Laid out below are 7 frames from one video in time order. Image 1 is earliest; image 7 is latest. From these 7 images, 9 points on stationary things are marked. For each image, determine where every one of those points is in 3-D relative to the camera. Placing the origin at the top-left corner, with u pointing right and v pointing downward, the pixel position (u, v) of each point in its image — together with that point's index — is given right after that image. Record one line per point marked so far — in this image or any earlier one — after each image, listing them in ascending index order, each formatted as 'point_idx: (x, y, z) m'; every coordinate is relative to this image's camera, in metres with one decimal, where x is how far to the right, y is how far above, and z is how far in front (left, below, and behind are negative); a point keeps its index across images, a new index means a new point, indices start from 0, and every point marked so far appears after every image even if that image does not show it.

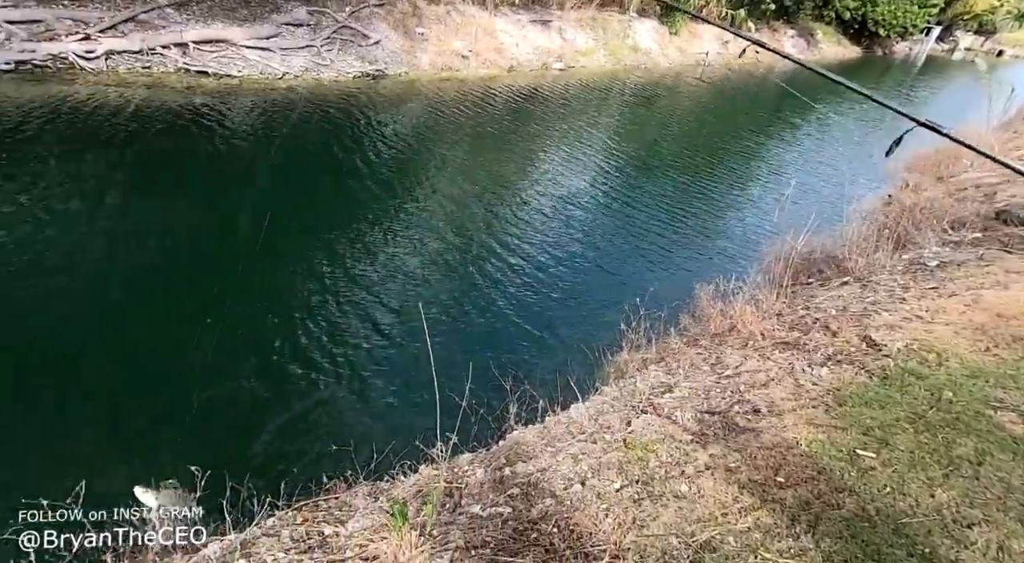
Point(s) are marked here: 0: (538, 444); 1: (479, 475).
0: (+0.4, -2.1, +11.0) m
1: (-0.4, -2.3, +10.5) m
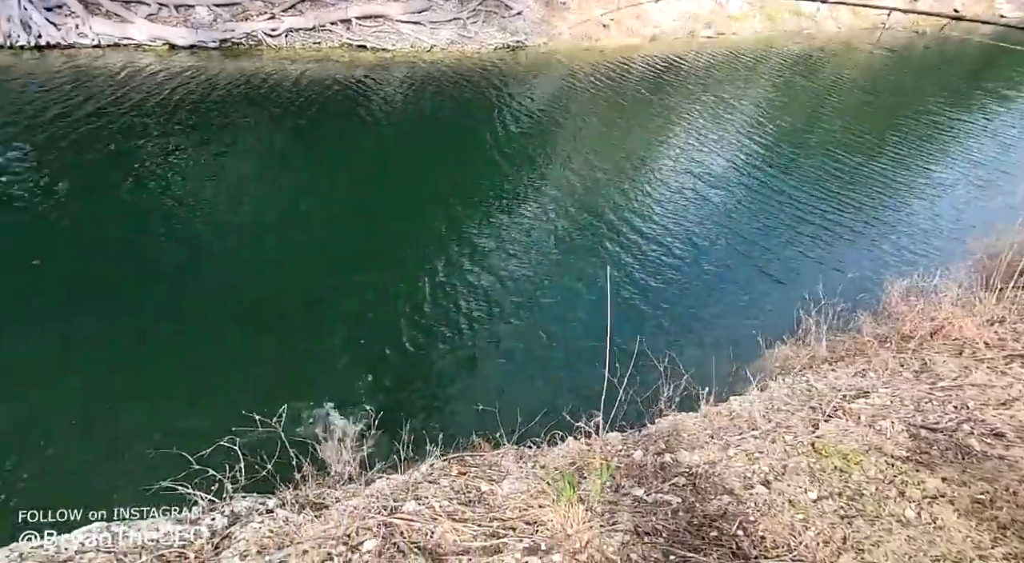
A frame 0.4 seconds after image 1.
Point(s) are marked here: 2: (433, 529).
0: (+2.2, -1.8, +10.3) m
1: (+1.4, -2.0, +9.9) m
2: (-0.7, -2.5, +8.7) m
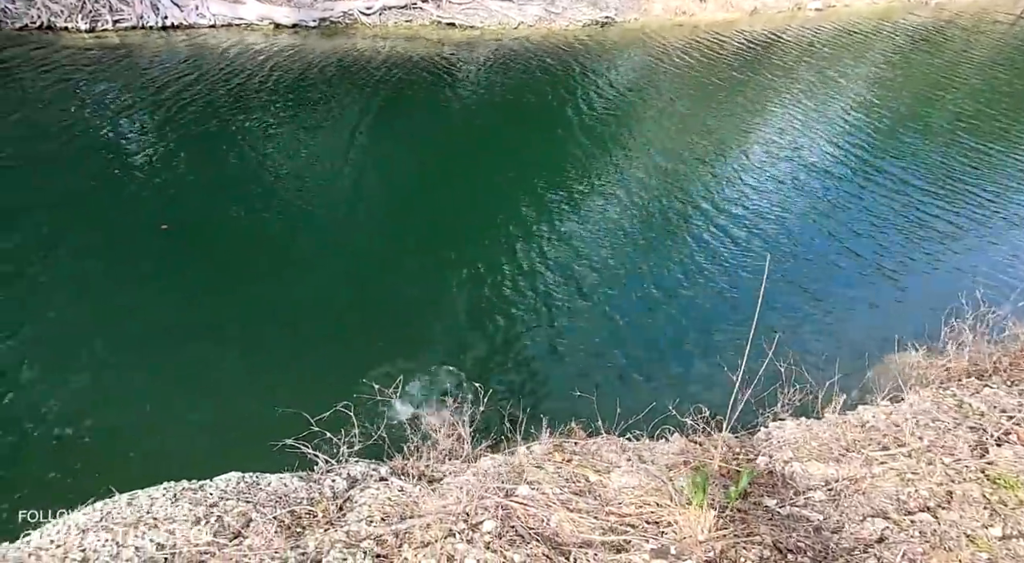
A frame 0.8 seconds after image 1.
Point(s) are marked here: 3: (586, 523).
0: (+3.4, -1.8, +9.4) m
1: (+2.6, -1.9, +9.2) m
2: (+0.3, -2.2, +8.2) m
3: (+0.7, -2.2, +8.1) m
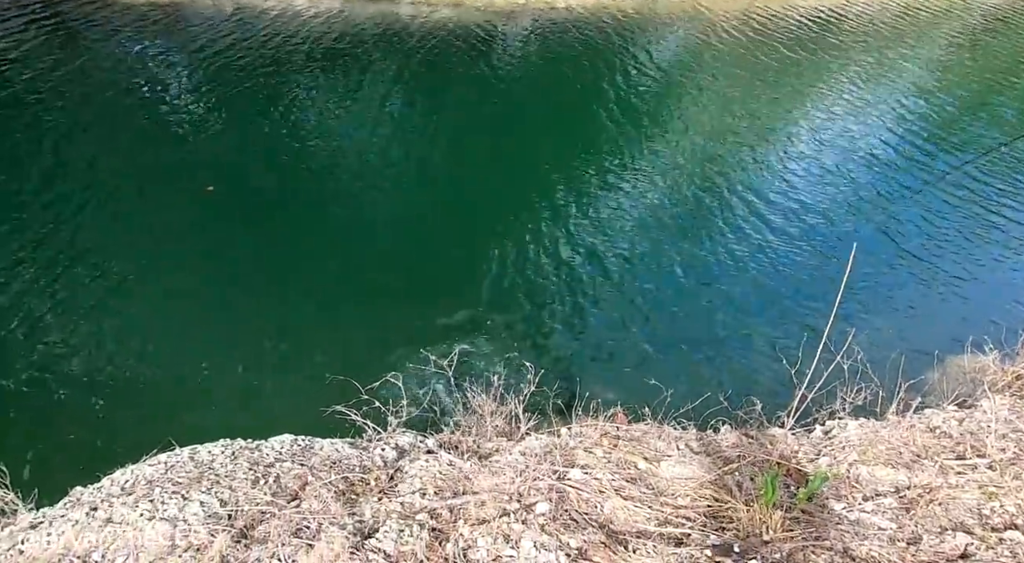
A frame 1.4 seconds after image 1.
0: (+3.9, -1.7, +8.9) m
1: (+3.1, -1.8, +8.7) m
2: (+0.7, -2.0, +7.8) m
3: (+1.1, -2.0, +7.7) m
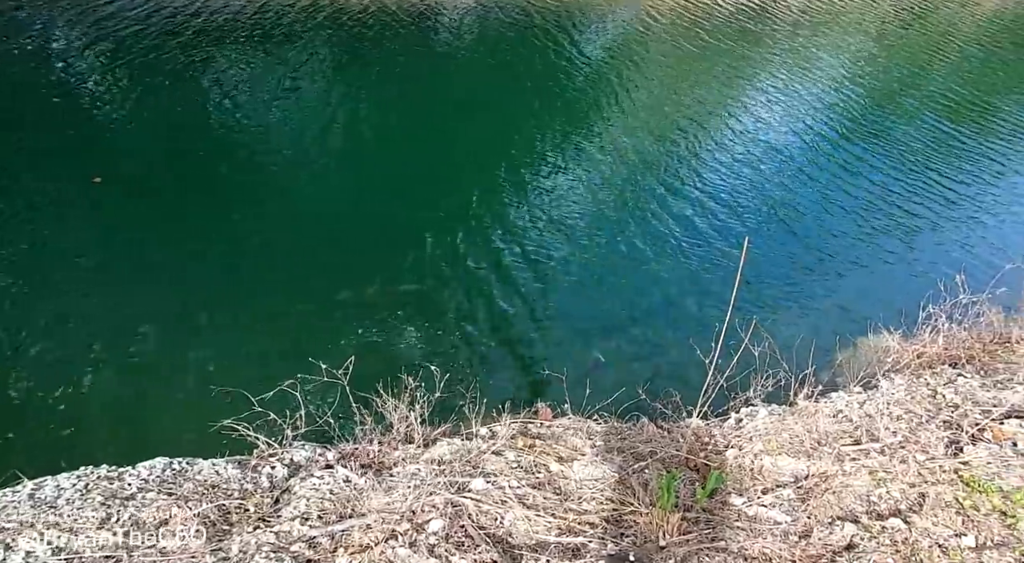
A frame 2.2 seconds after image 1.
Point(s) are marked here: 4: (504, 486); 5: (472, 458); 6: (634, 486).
0: (+3.0, -1.6, +9.1) m
1: (+2.2, -1.8, +8.8) m
2: (-0.1, -2.0, +7.8) m
3: (+0.3, -2.1, +7.8) m
4: (-0.1, -1.9, +8.2) m
5: (-0.4, -1.7, +8.6) m
6: (+1.1, -1.9, +8.3) m
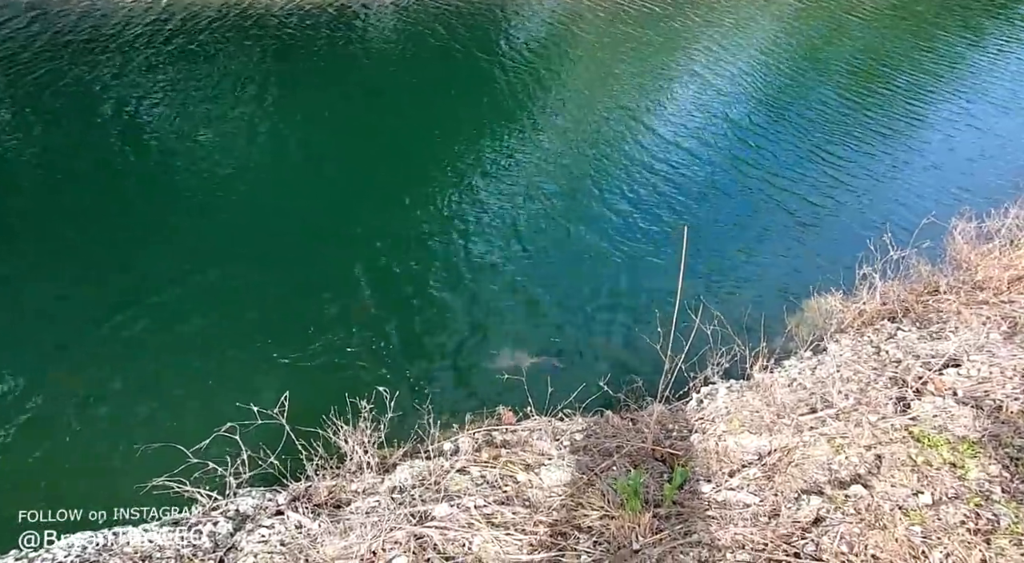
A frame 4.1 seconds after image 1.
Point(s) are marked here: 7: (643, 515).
0: (+2.6, -1.4, +9.2) m
1: (+1.8, -1.6, +8.9) m
2: (-0.3, -2.2, +7.7) m
3: (0.0, -2.2, +7.7) m
4: (-0.3, -2.0, +8.1) m
5: (-0.7, -1.9, +8.5) m
6: (+0.9, -1.9, +8.3) m
7: (+1.1, -2.0, +7.7) m
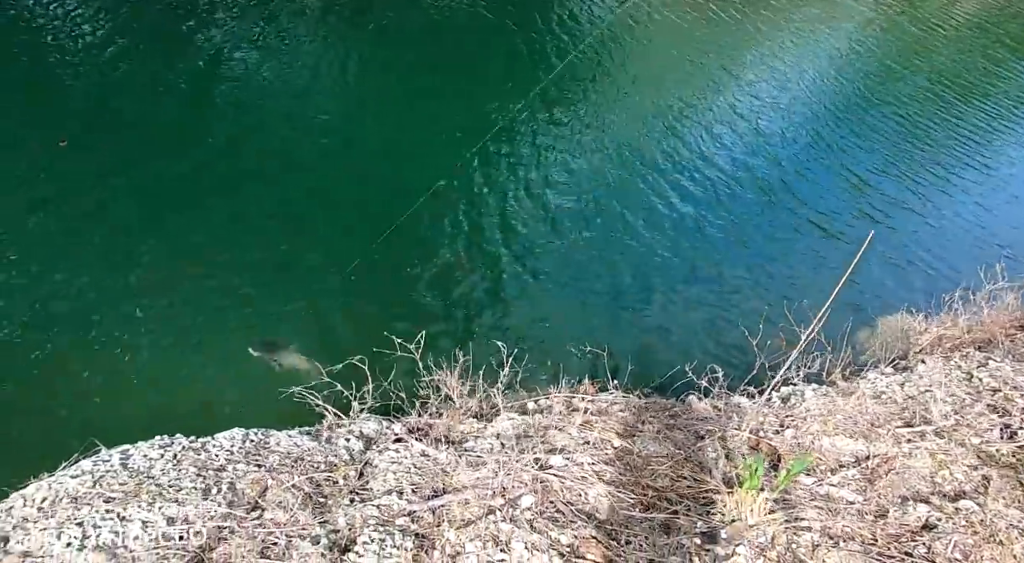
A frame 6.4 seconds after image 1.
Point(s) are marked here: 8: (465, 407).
0: (+3.7, -1.5, +9.5) m
1: (+2.9, -1.6, +9.2) m
2: (+0.6, -1.9, +8.2) m
3: (+1.0, -2.0, +8.2) m
4: (+0.6, -1.7, +8.6) m
5: (+0.3, -1.6, +9.0) m
6: (+1.8, -1.8, +8.7) m
7: (+2.1, -1.9, +8.0) m
8: (-0.4, -1.4, +9.9) m
